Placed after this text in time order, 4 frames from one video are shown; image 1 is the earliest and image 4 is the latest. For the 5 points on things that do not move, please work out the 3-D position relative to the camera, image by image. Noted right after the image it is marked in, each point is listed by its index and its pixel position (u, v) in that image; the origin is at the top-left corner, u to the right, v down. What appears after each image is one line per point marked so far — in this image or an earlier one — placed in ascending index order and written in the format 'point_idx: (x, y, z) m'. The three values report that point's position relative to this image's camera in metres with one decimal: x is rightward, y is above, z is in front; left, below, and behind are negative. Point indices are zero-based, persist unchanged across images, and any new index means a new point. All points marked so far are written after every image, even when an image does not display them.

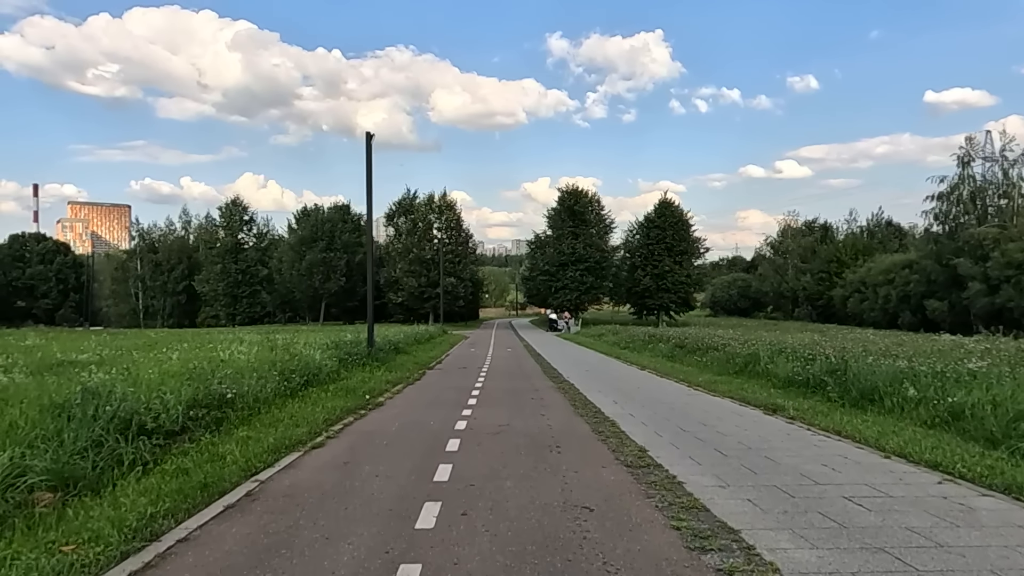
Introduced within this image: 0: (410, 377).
0: (-2.8, -2.4, +19.3) m
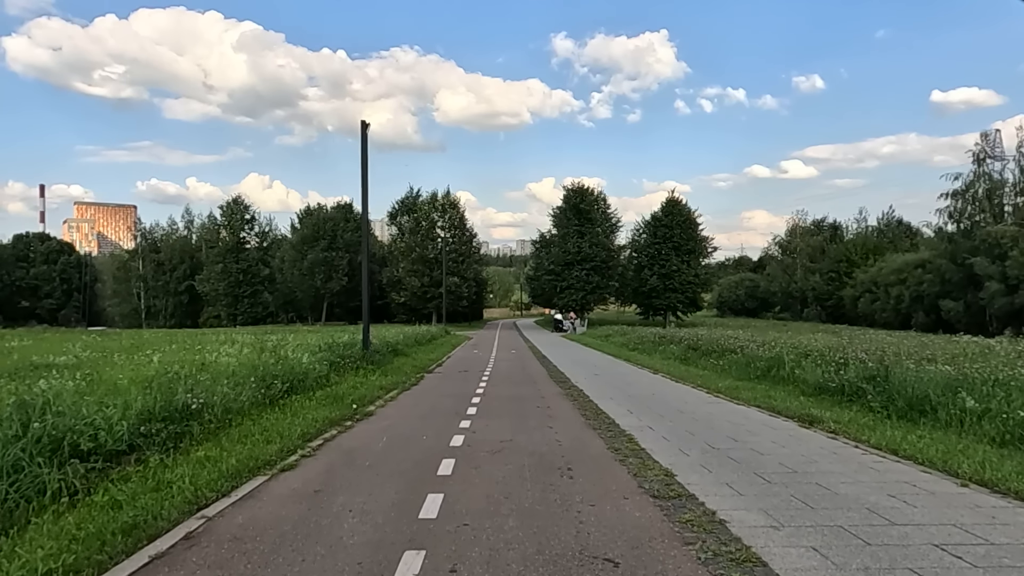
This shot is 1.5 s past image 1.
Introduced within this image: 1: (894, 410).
0: (-2.7, -2.4, +17.9) m
1: (+6.1, -1.9, +11.3) m
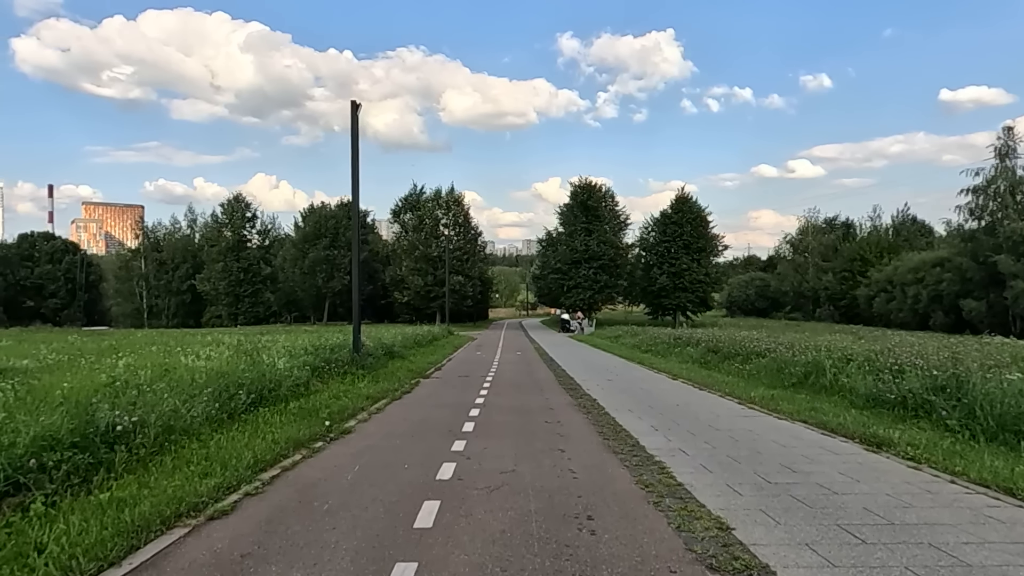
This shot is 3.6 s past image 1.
0: (-2.6, -2.3, +16.0) m
1: (+6.2, -1.9, +9.3) m
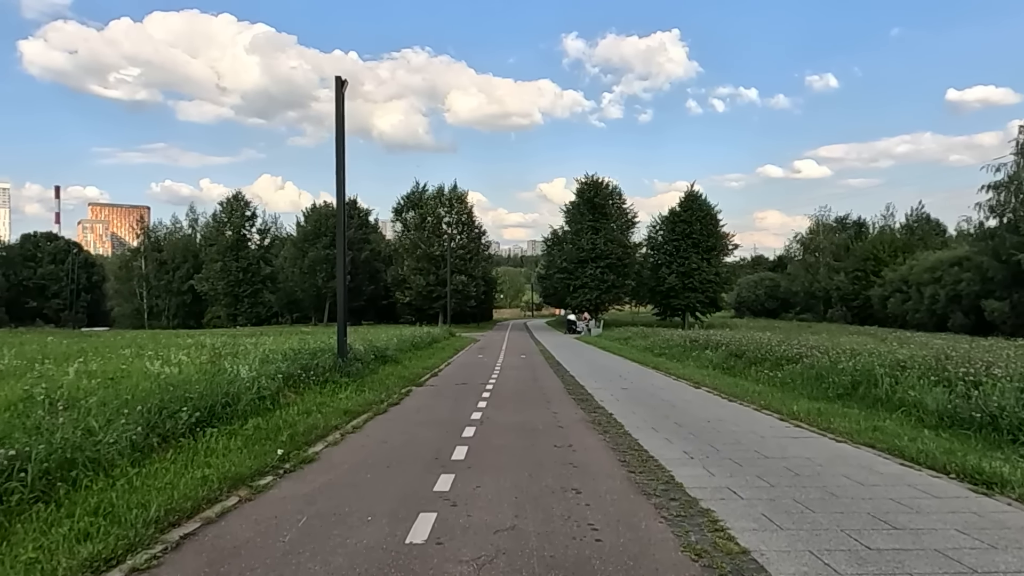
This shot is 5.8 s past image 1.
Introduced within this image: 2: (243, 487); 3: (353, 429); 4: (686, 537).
0: (-2.6, -2.2, +14.0) m
1: (+6.2, -1.8, +7.2) m
2: (-2.7, -2.0, +7.1) m
3: (-2.4, -2.2, +10.8) m
4: (+1.4, -1.9, +5.5) m
